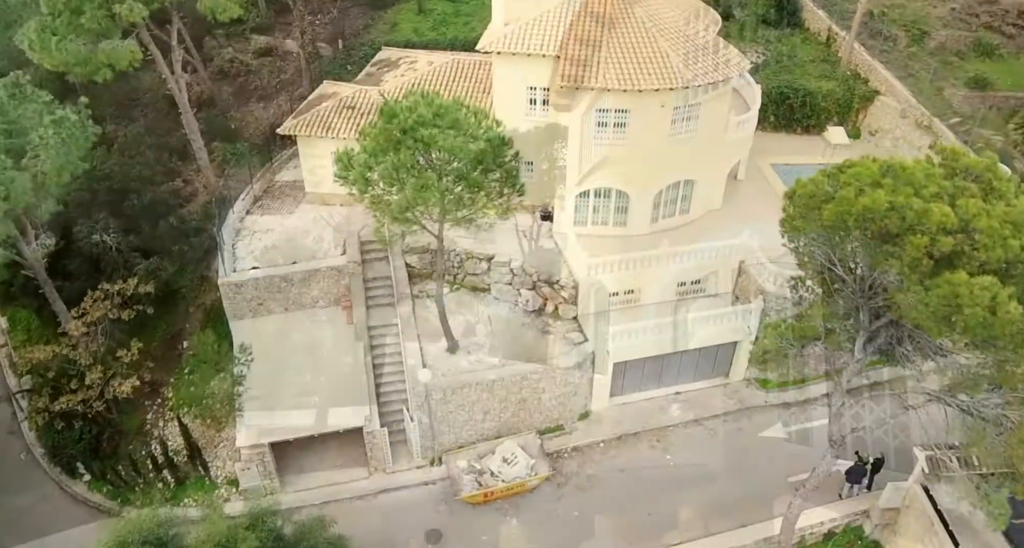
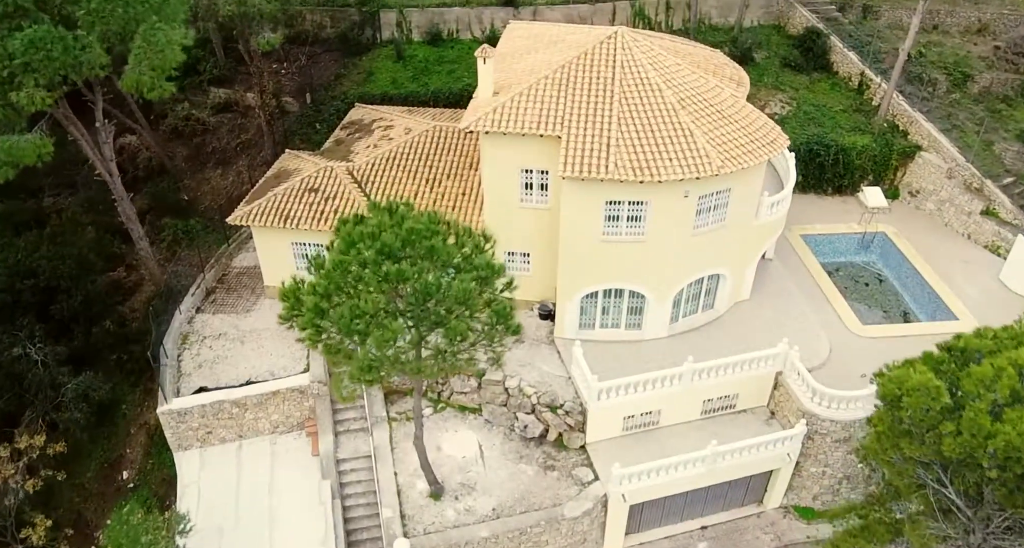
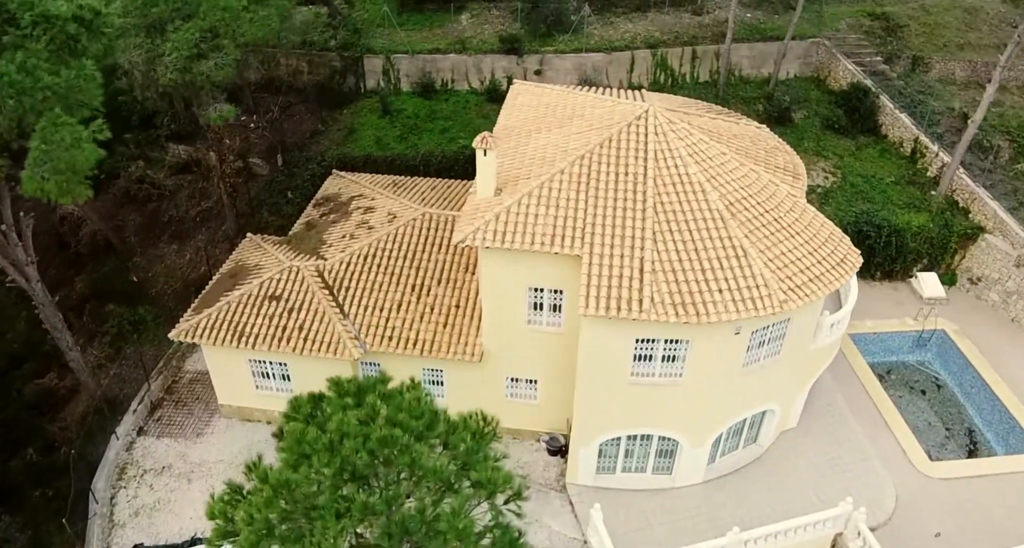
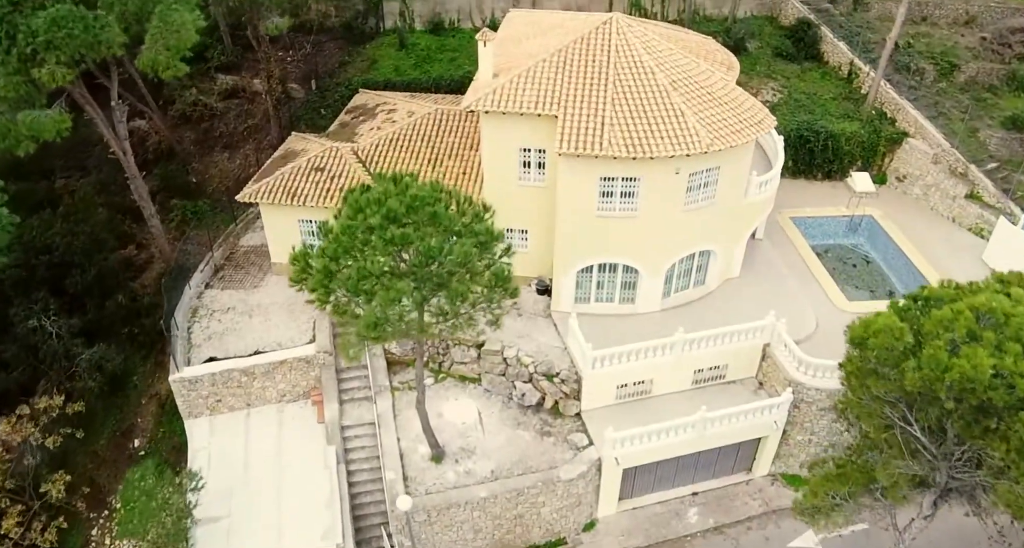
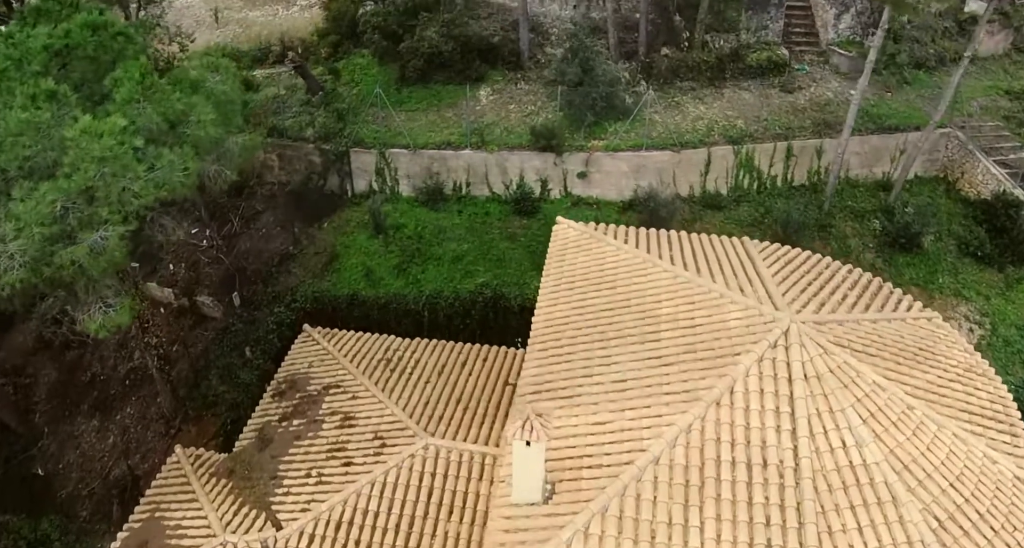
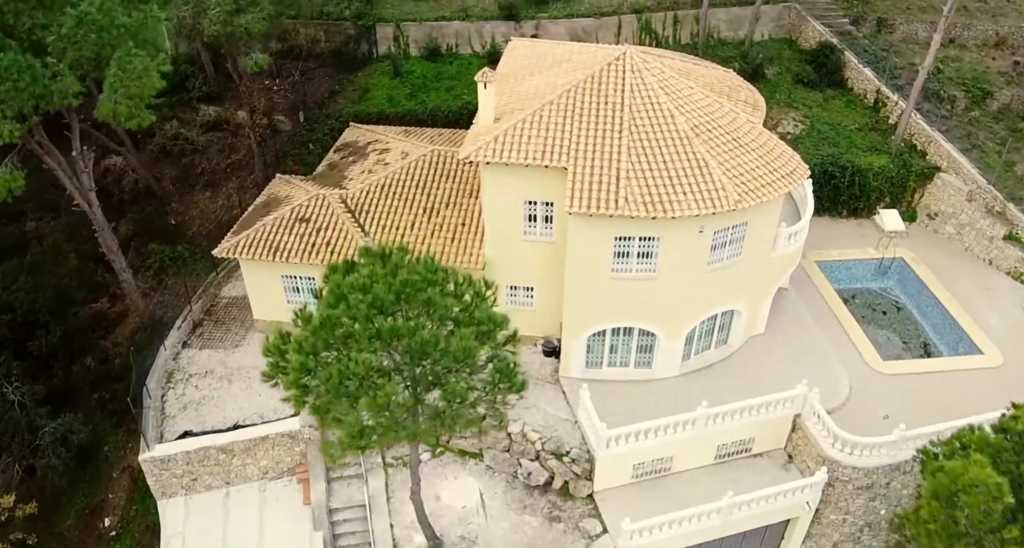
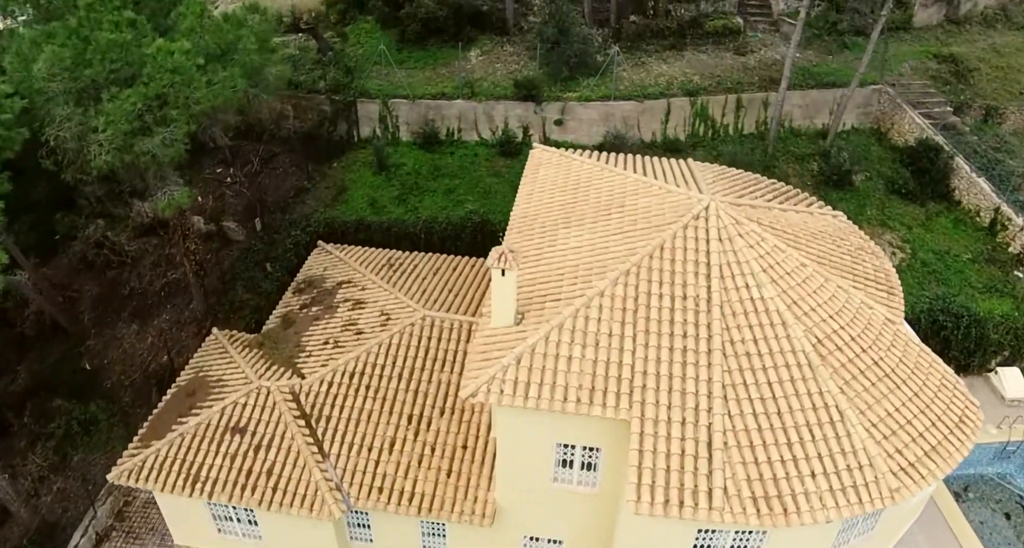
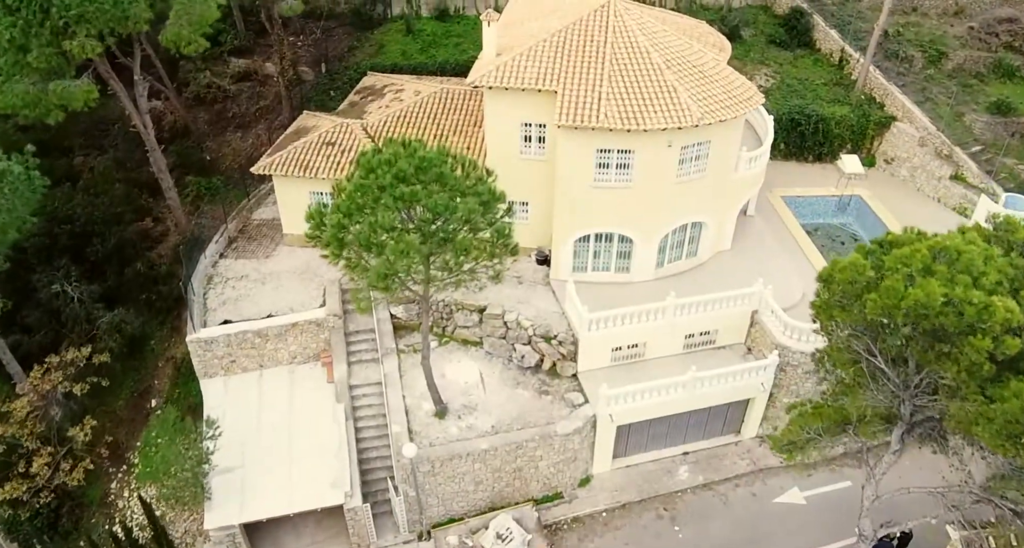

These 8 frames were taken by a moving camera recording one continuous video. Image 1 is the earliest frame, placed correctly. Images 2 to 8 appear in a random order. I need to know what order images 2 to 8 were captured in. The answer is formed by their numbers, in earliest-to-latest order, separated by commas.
8, 4, 2, 6, 3, 7, 5
